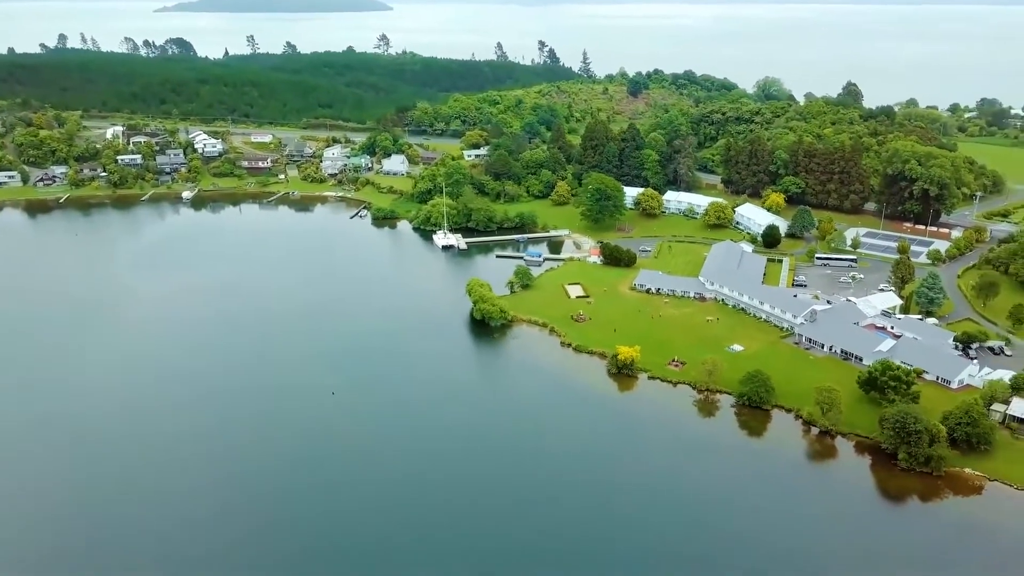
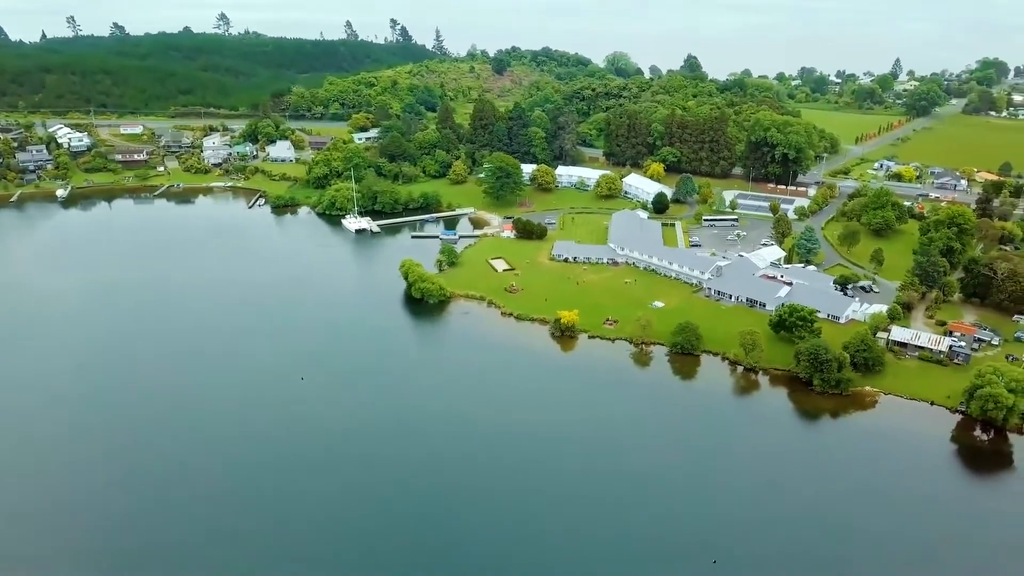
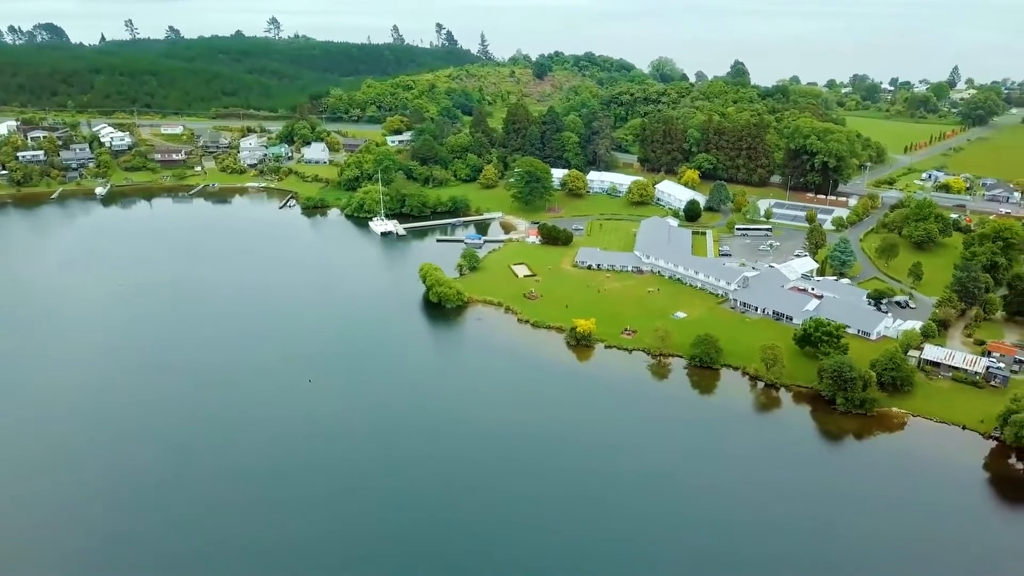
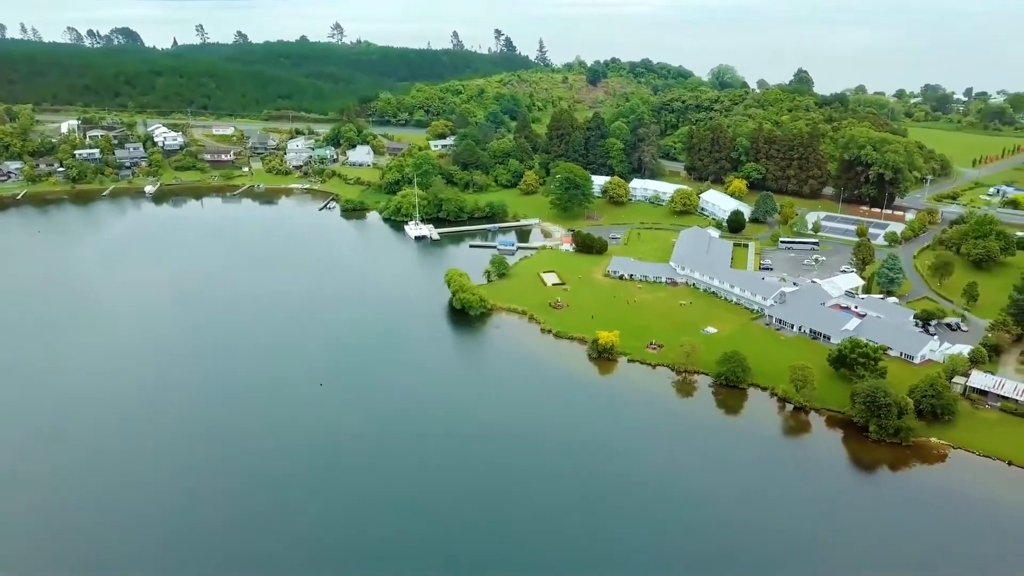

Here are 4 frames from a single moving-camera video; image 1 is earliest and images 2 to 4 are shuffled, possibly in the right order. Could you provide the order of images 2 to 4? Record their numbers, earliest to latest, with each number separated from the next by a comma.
4, 3, 2
